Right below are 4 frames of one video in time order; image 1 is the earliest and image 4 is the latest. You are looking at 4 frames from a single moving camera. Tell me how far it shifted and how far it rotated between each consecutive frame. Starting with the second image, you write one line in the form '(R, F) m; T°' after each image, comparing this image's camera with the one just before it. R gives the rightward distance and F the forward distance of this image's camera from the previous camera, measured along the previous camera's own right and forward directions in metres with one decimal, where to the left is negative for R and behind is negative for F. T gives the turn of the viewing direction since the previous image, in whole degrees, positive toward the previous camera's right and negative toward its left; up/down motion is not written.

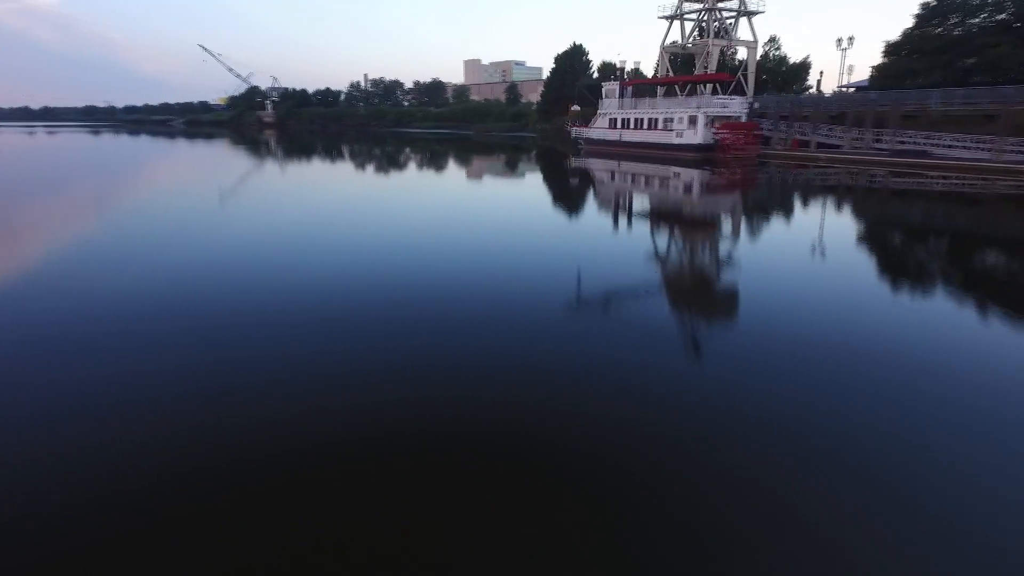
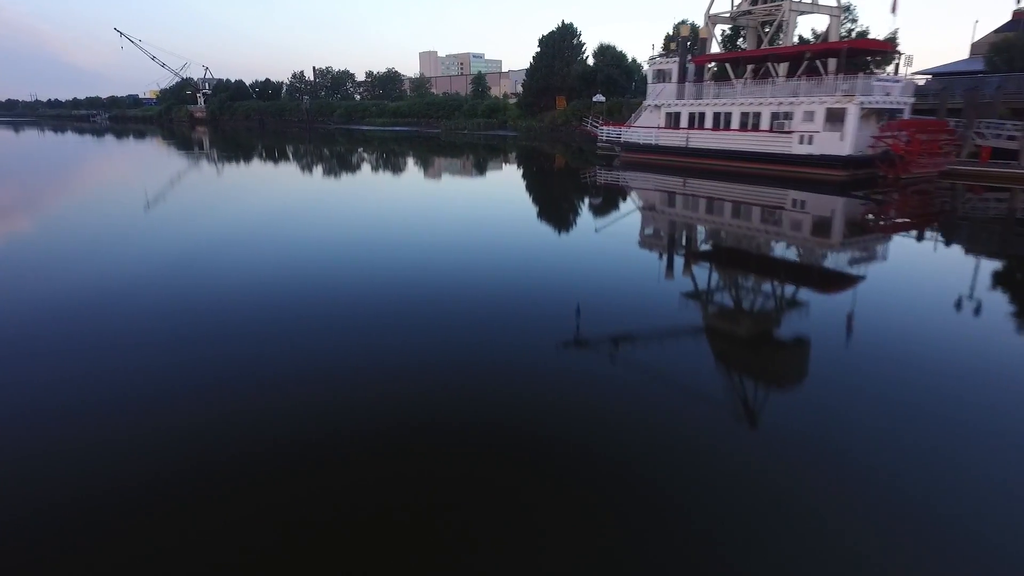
(-0.3, +1.6) m; +4°
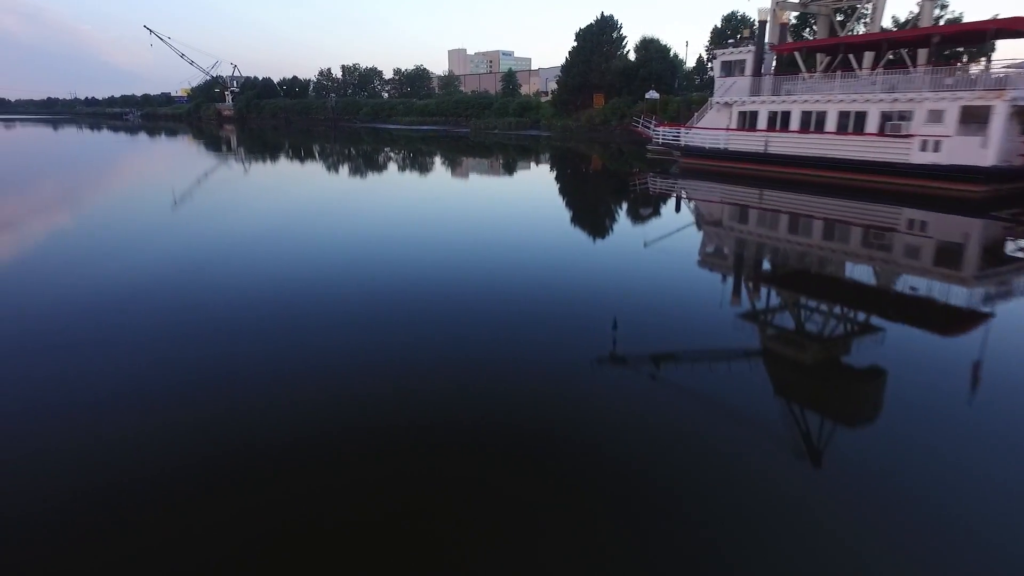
(-0.1, +0.4) m; -2°
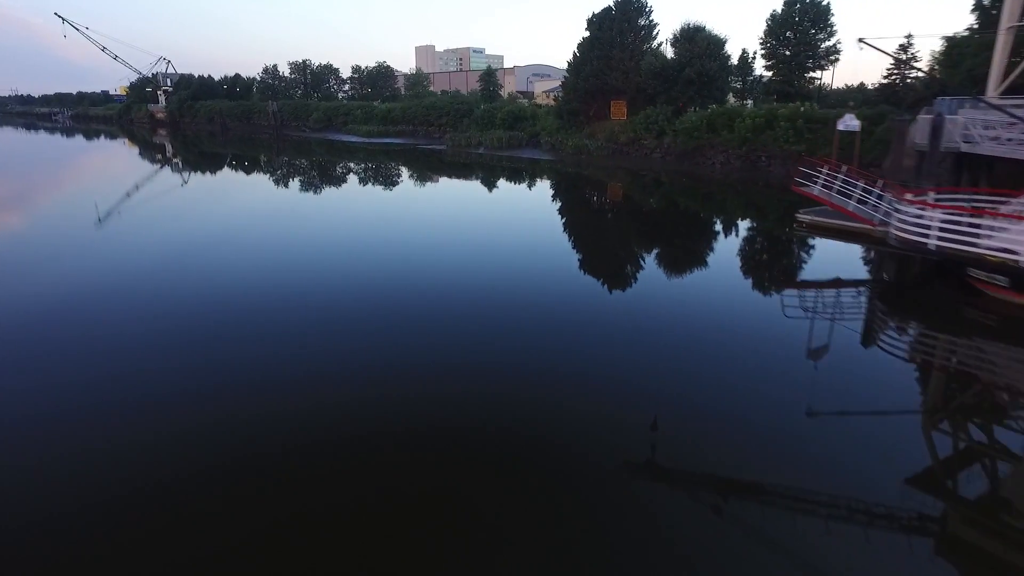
(-0.2, +1.8) m; +3°
